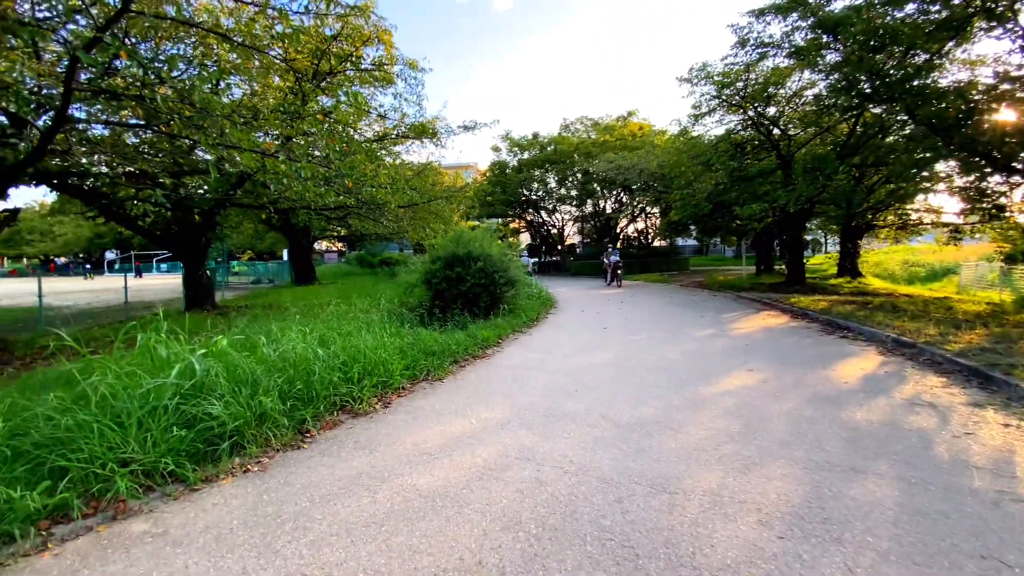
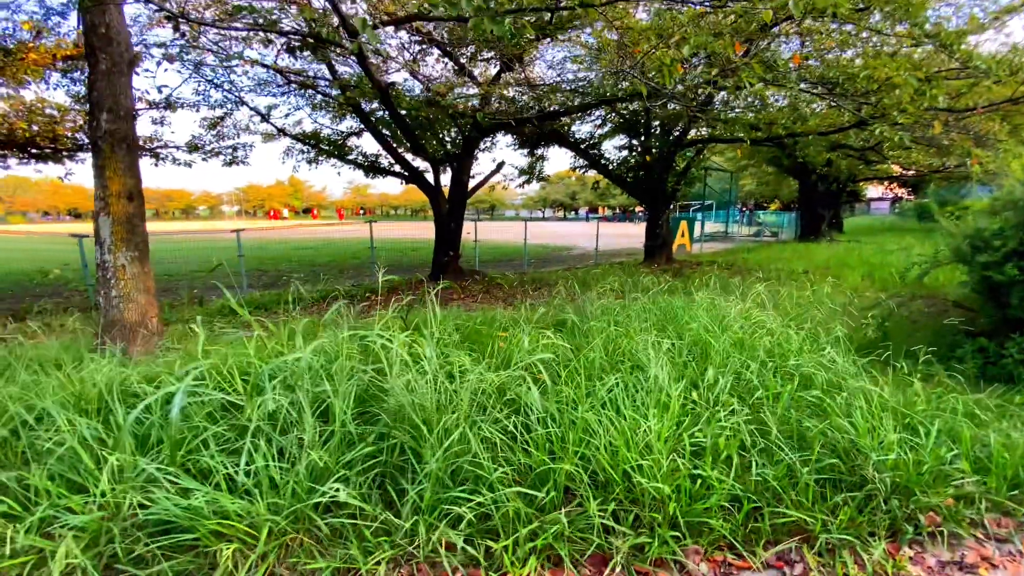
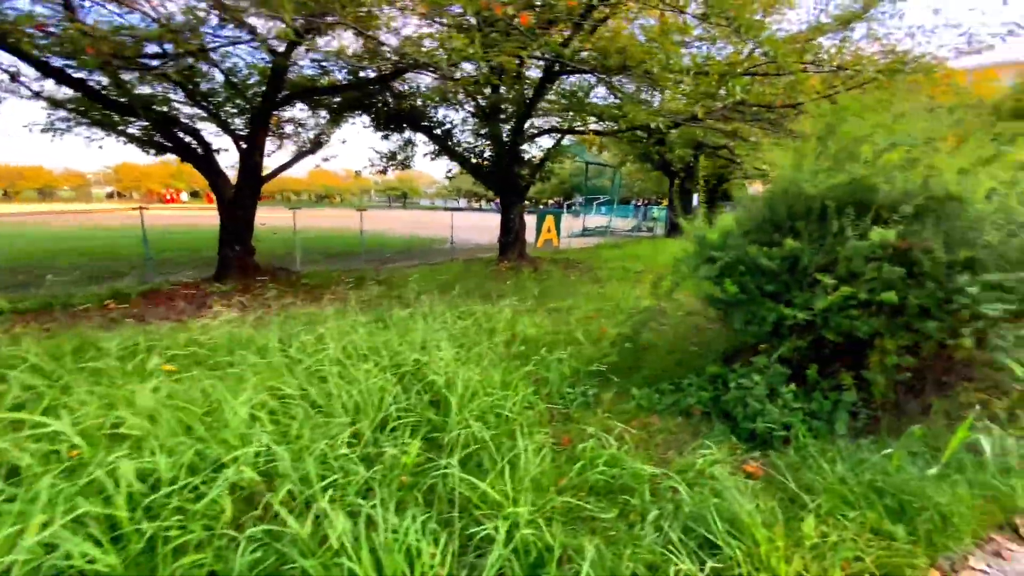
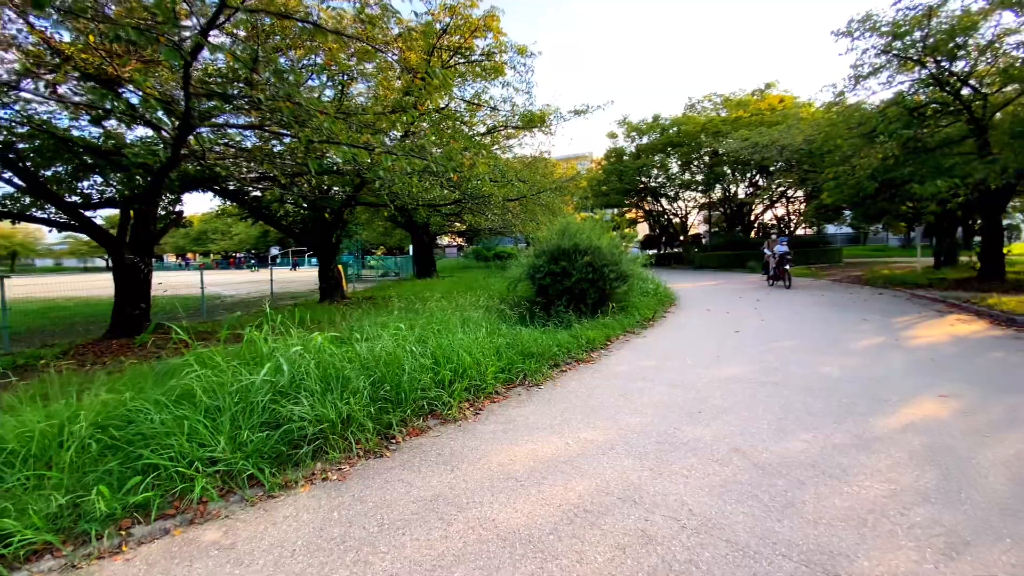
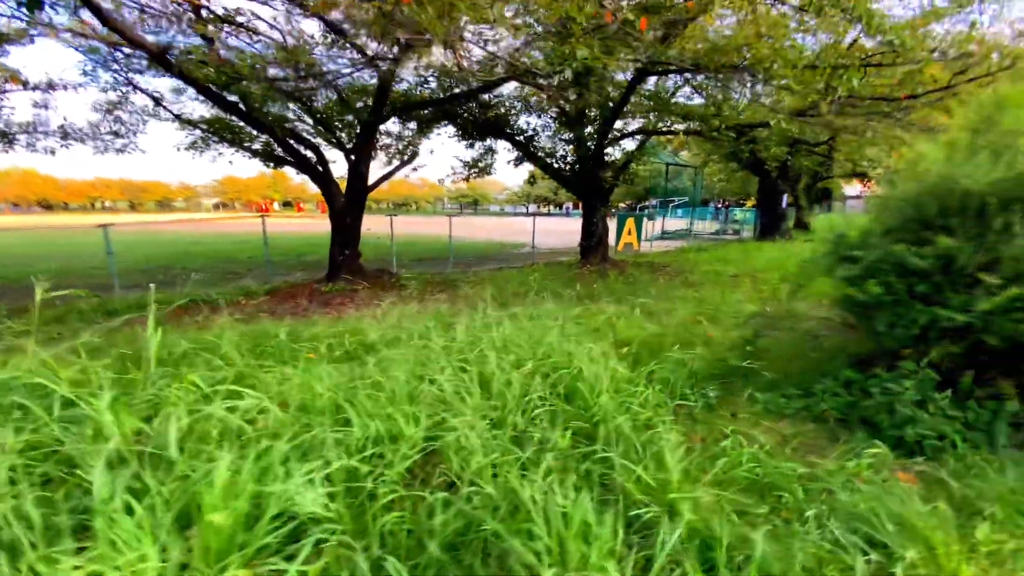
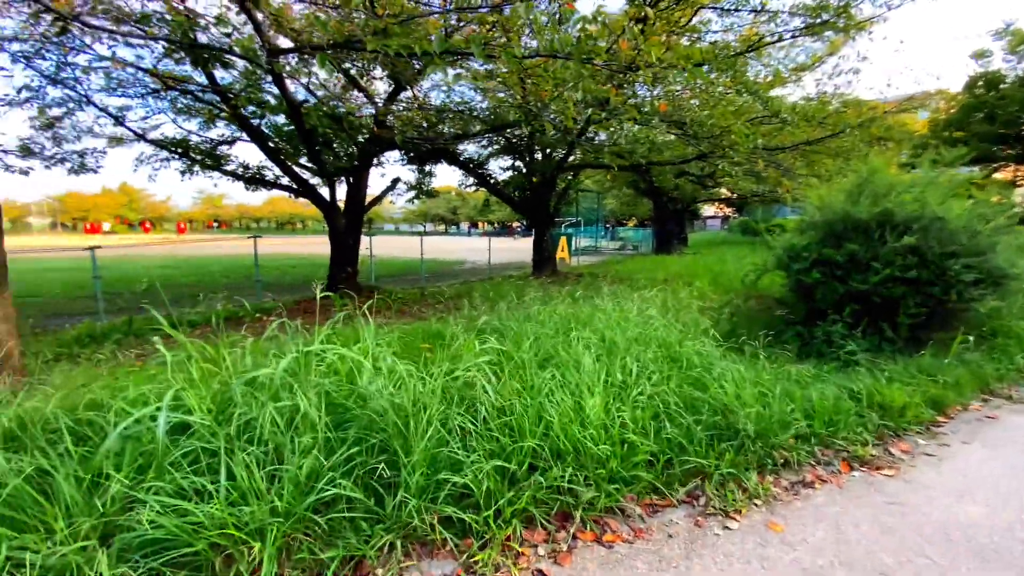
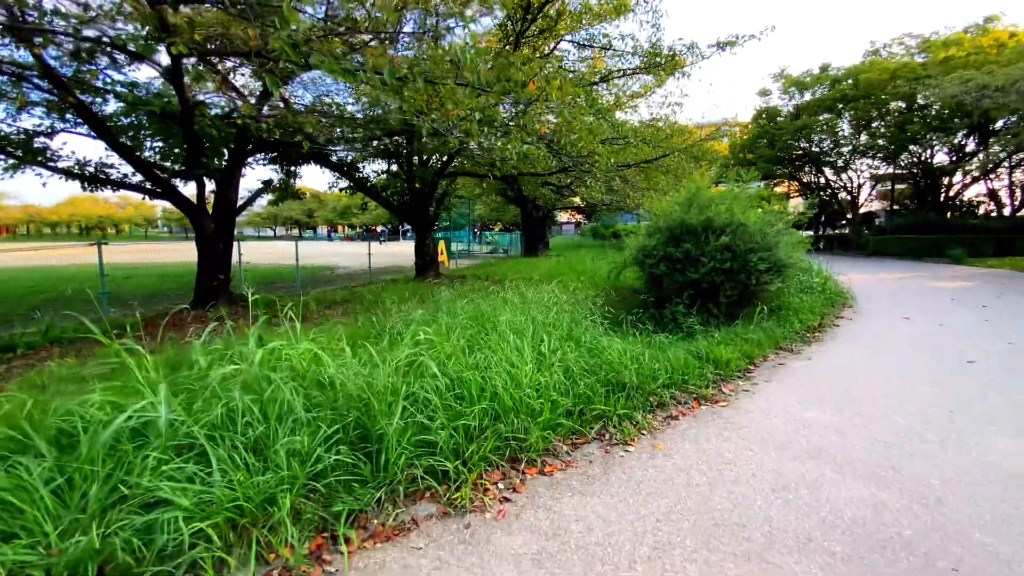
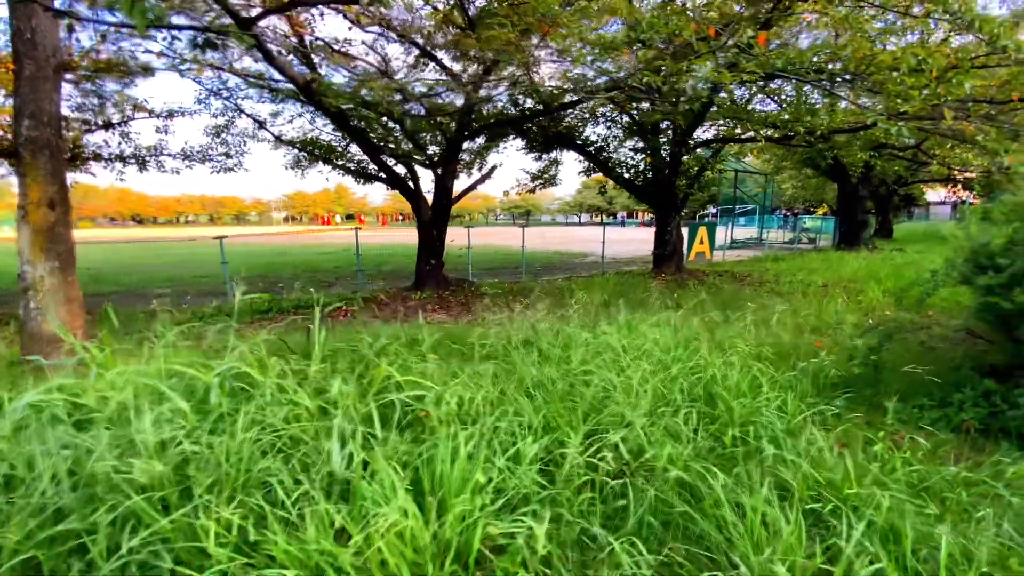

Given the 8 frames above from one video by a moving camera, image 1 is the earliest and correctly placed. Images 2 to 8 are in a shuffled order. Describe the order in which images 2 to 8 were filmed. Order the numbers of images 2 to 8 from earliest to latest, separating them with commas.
4, 7, 6, 2, 8, 5, 3
